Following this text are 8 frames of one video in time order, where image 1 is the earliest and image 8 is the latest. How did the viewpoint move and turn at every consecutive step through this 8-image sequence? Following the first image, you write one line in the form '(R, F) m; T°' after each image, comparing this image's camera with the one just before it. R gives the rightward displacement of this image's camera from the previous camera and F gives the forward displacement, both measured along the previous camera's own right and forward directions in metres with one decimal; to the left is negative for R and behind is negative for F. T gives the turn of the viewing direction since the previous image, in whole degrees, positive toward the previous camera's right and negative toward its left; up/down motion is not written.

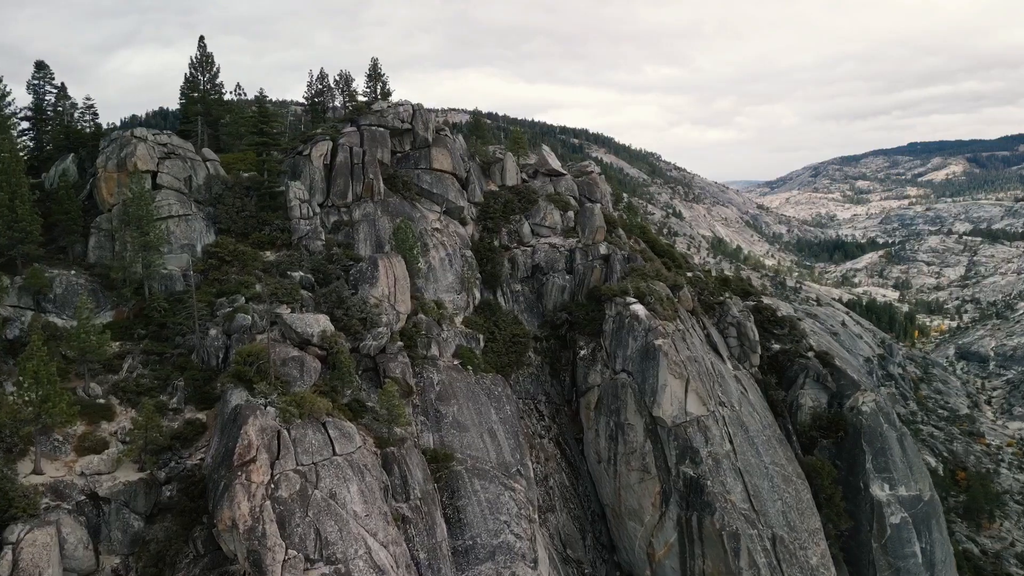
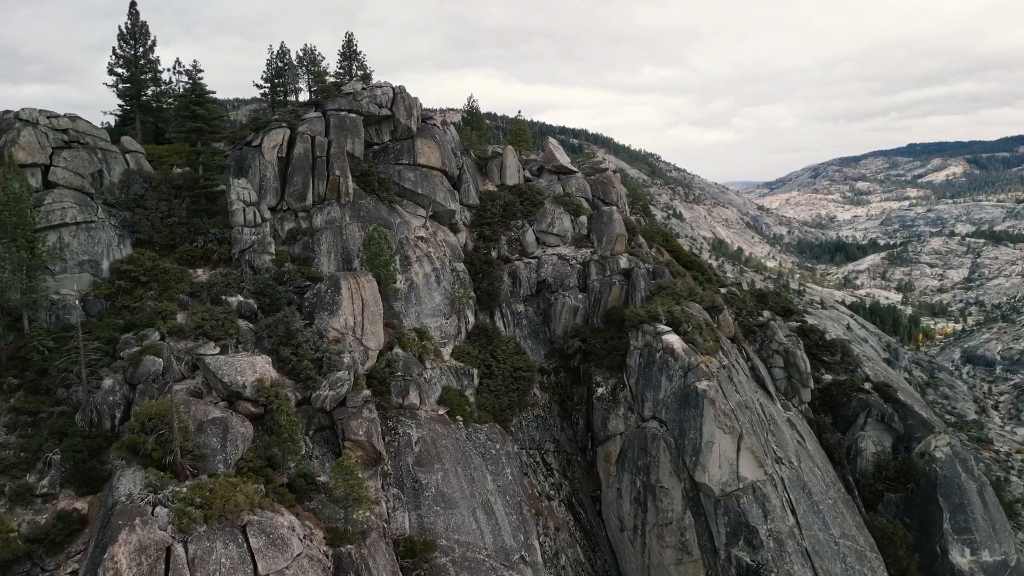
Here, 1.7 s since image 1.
(-0.1, +9.8) m; 0°
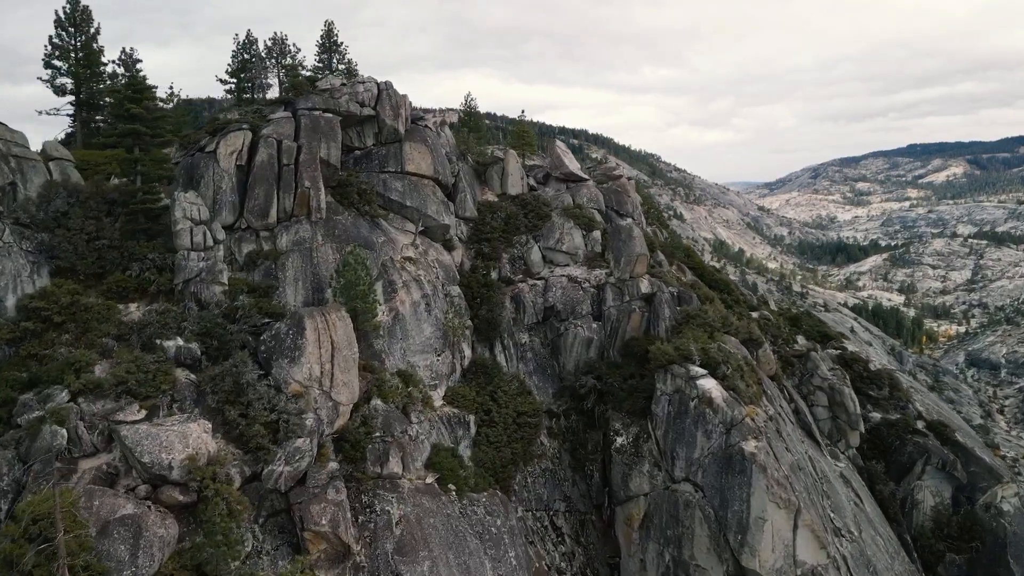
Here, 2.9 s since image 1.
(-0.2, +6.3) m; 0°
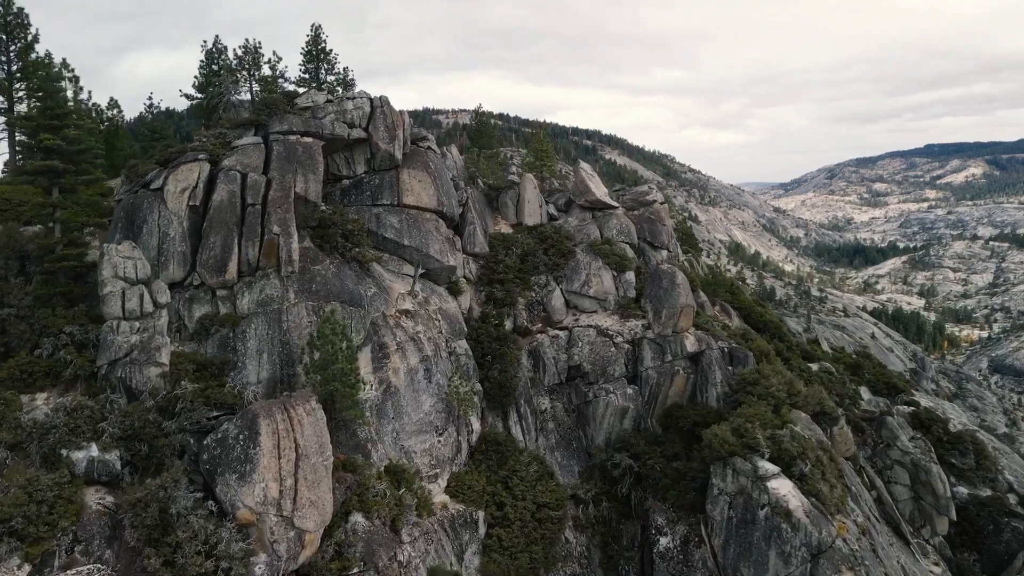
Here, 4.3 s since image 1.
(-0.2, +6.6) m; -1°
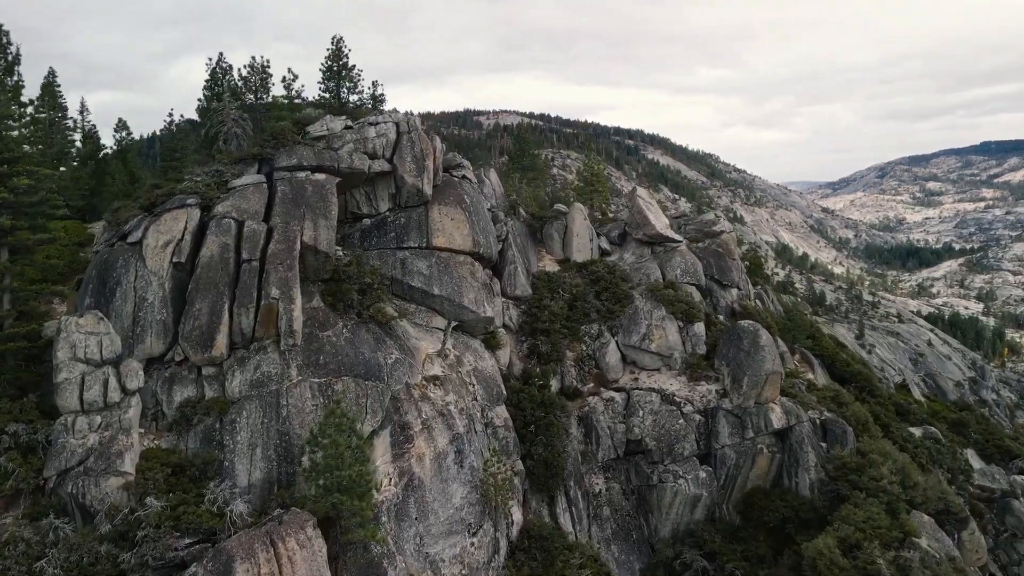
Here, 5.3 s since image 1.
(-0.3, +5.1) m; -3°
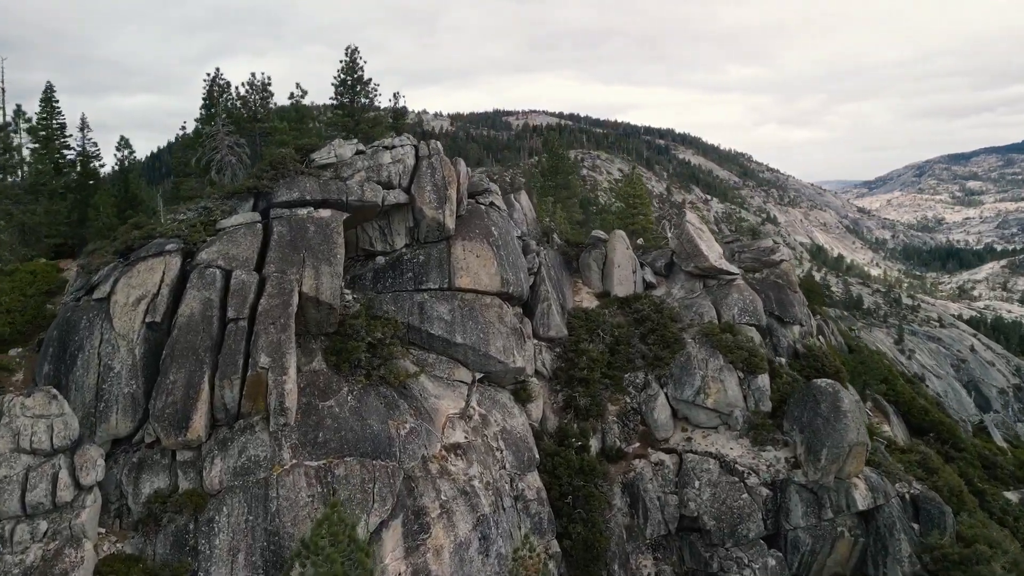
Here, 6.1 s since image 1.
(-0.2, +3.8) m; -2°
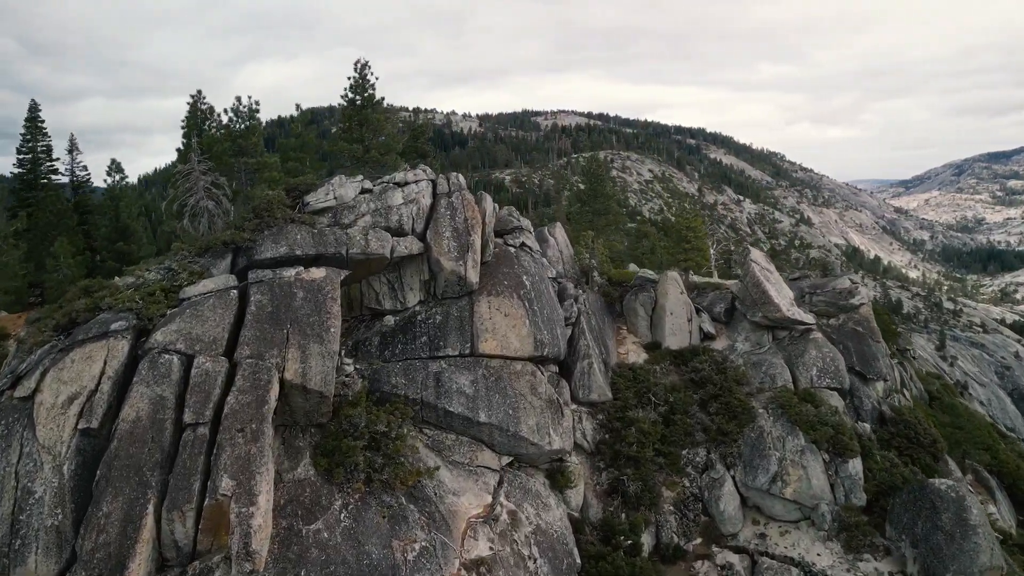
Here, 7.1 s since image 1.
(-0.2, +4.5) m; -2°
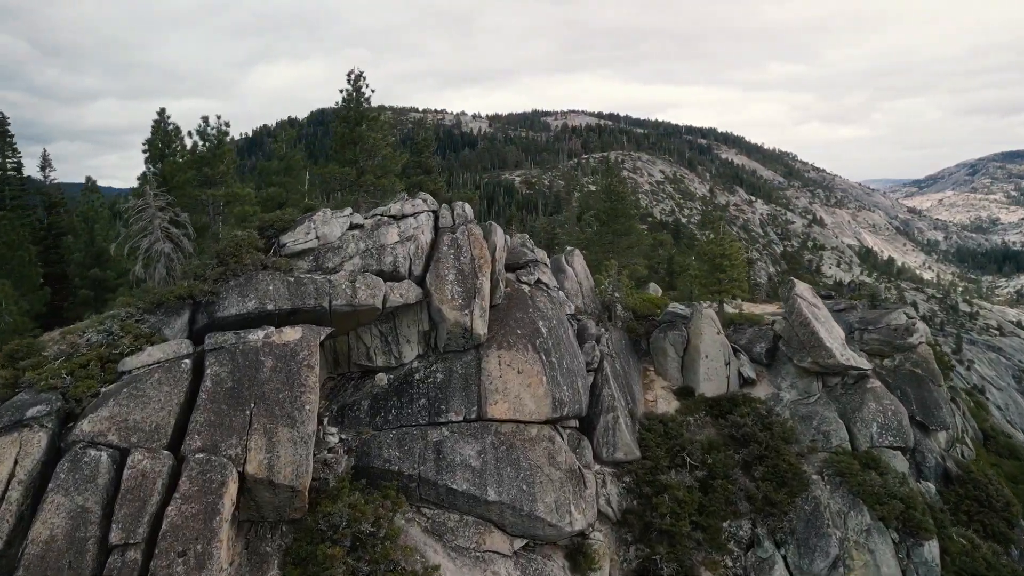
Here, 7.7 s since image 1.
(-0.1, +3.2) m; -1°
